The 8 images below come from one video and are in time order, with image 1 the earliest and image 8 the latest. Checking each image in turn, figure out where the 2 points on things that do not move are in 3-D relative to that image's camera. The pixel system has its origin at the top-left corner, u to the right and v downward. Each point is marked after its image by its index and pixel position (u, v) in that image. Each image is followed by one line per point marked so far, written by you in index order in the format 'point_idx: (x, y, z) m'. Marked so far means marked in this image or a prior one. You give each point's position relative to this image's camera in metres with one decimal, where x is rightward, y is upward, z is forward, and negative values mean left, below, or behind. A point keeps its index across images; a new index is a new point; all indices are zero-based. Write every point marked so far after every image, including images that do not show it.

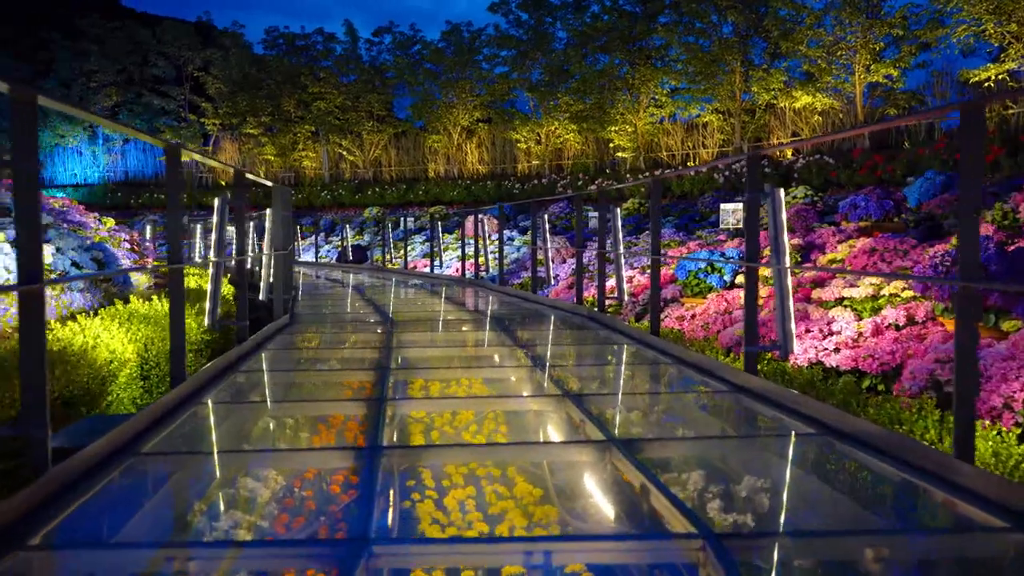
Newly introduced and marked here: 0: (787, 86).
0: (+6.4, +4.7, +19.4) m
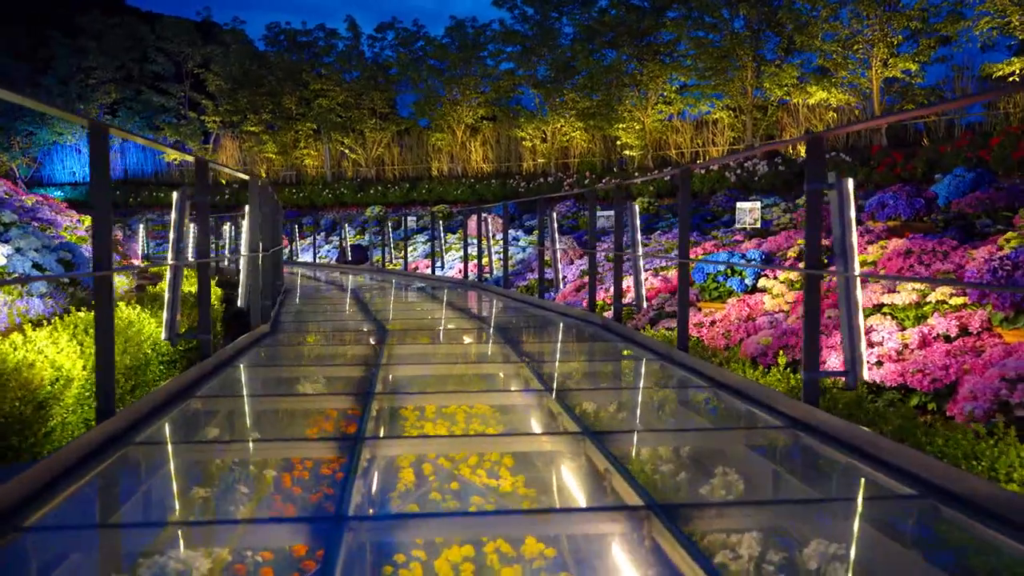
0: (+6.5, +4.7, +18.8) m
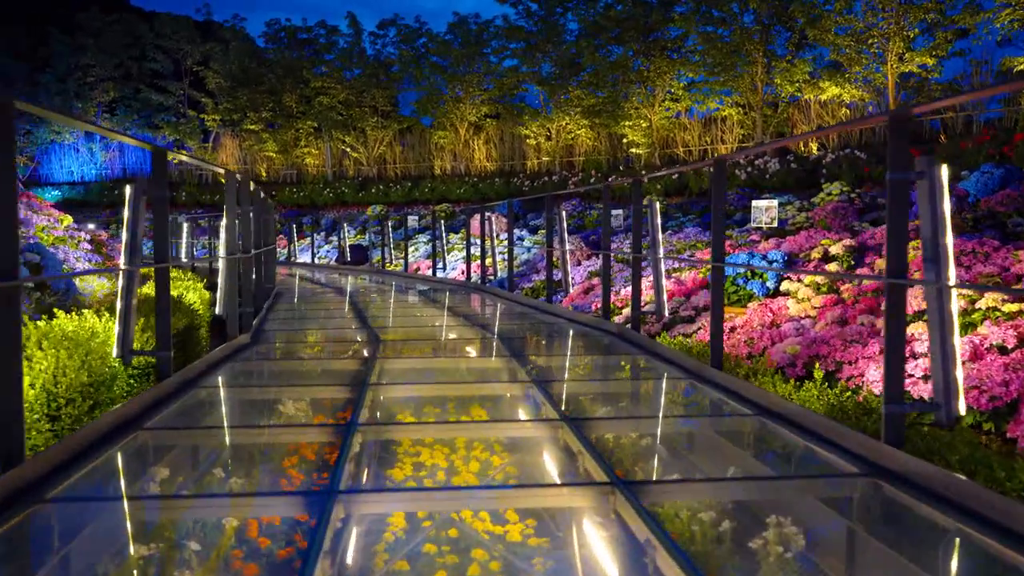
0: (+6.6, +4.6, +18.4) m
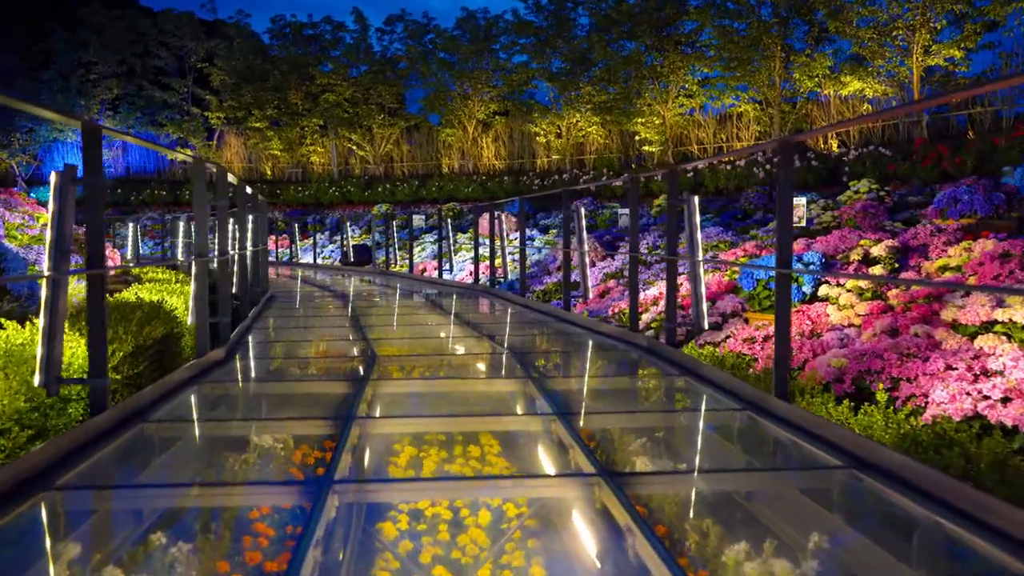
0: (+6.8, +4.6, +17.7) m
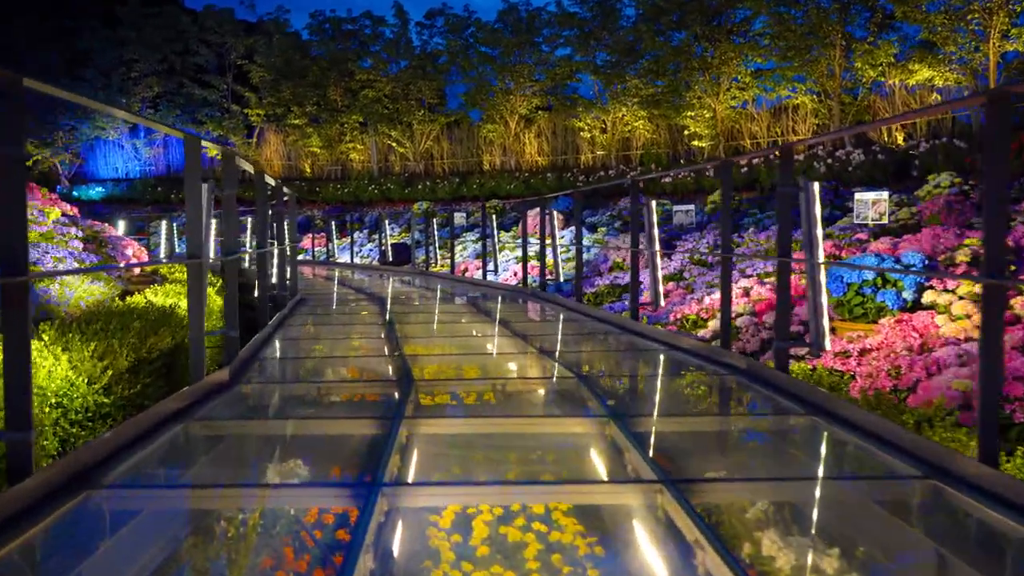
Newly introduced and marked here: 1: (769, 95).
0: (+7.7, +4.6, +16.7) m
1: (+6.0, +4.5, +19.3) m
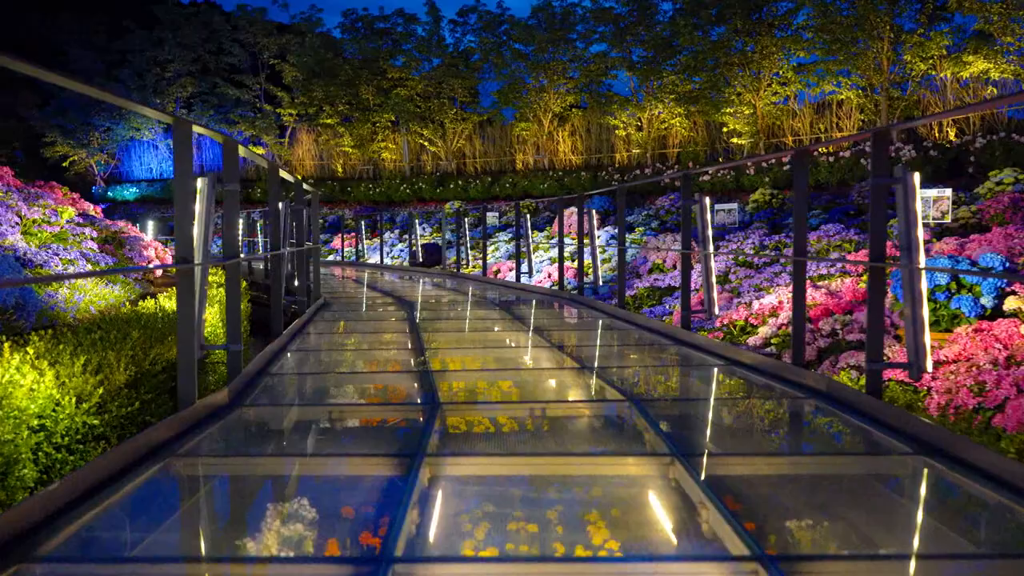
0: (+8.4, +4.5, +15.9) m
1: (+6.8, +4.4, +18.6) m
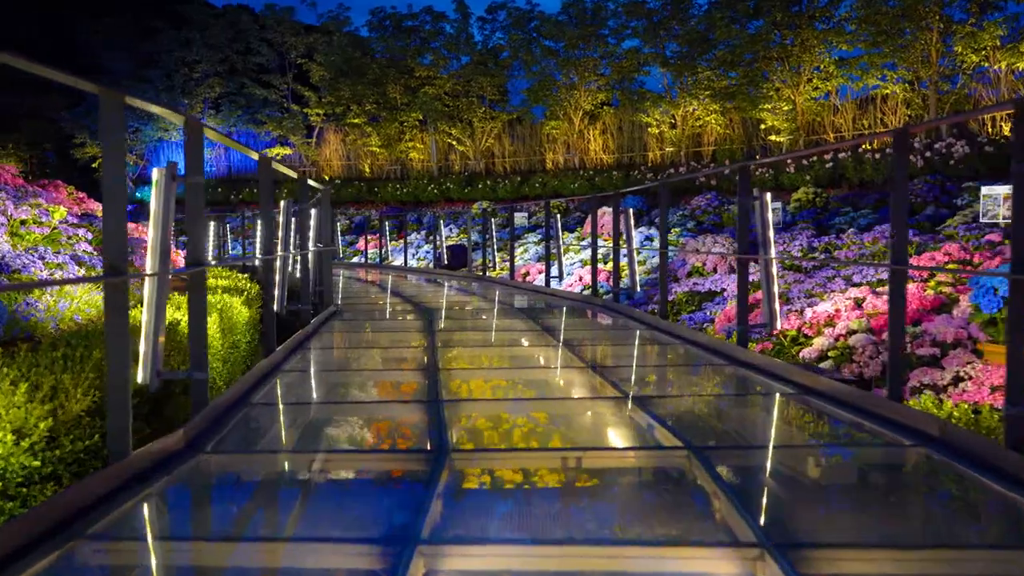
0: (+8.9, +4.5, +15.1) m
1: (+7.4, +4.3, +17.8) m
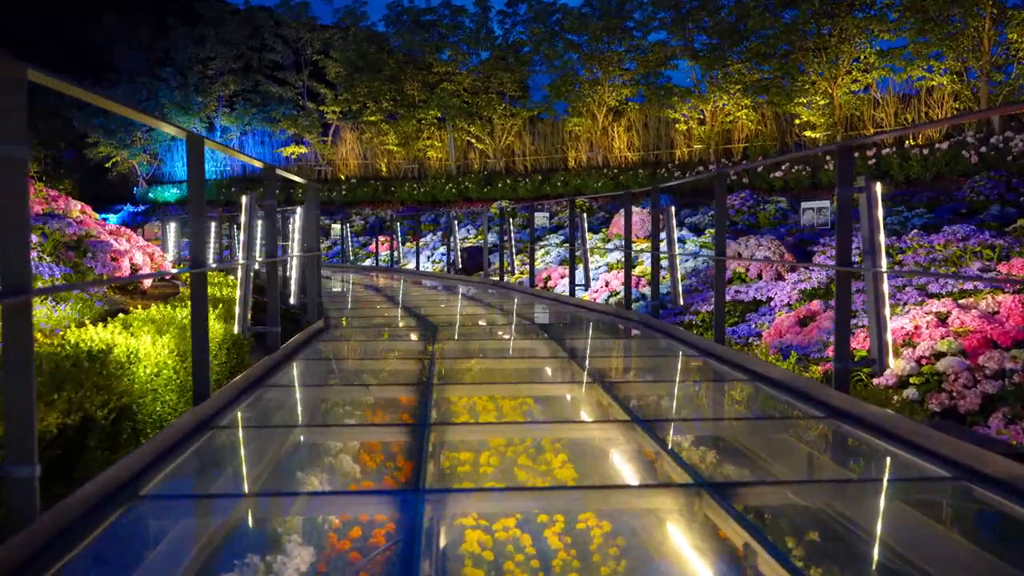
0: (+9.3, +4.4, +13.9) m
1: (+7.8, +4.3, +16.7) m
